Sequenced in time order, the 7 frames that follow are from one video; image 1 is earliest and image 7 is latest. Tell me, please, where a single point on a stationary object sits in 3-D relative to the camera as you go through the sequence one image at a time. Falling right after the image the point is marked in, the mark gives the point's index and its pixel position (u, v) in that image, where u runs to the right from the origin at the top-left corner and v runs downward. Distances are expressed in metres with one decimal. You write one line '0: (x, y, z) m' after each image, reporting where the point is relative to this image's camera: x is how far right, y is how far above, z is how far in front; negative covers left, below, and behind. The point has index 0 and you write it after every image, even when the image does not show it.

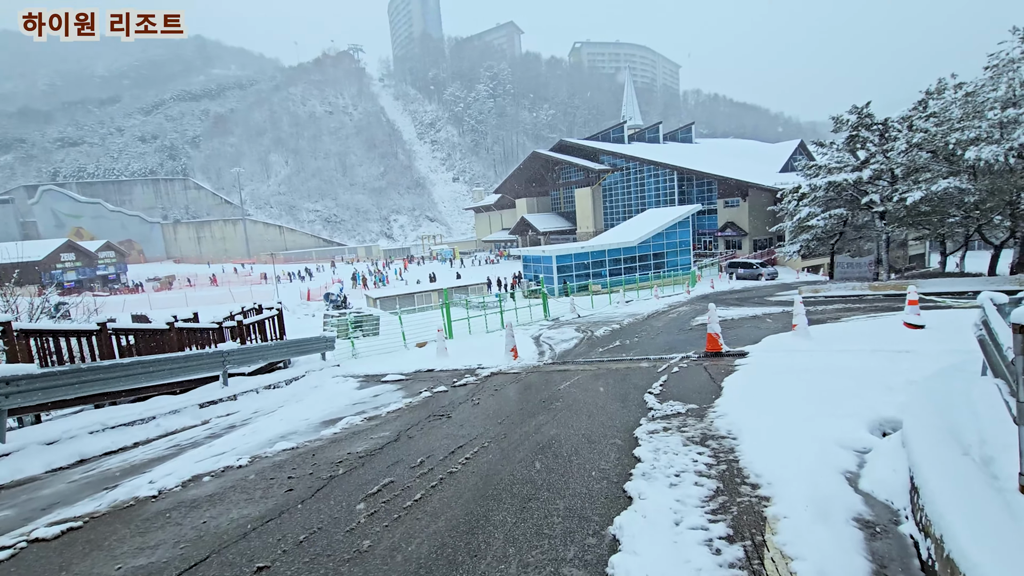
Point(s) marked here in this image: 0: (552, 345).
0: (+1.0, -1.4, +12.9) m
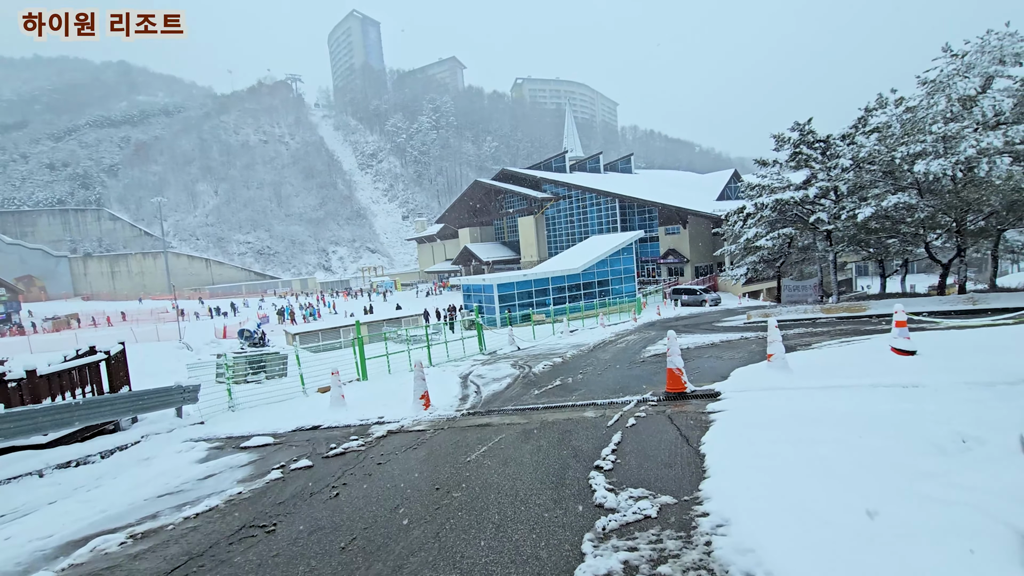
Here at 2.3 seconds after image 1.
0: (-0.6, -2.0, +10.5) m
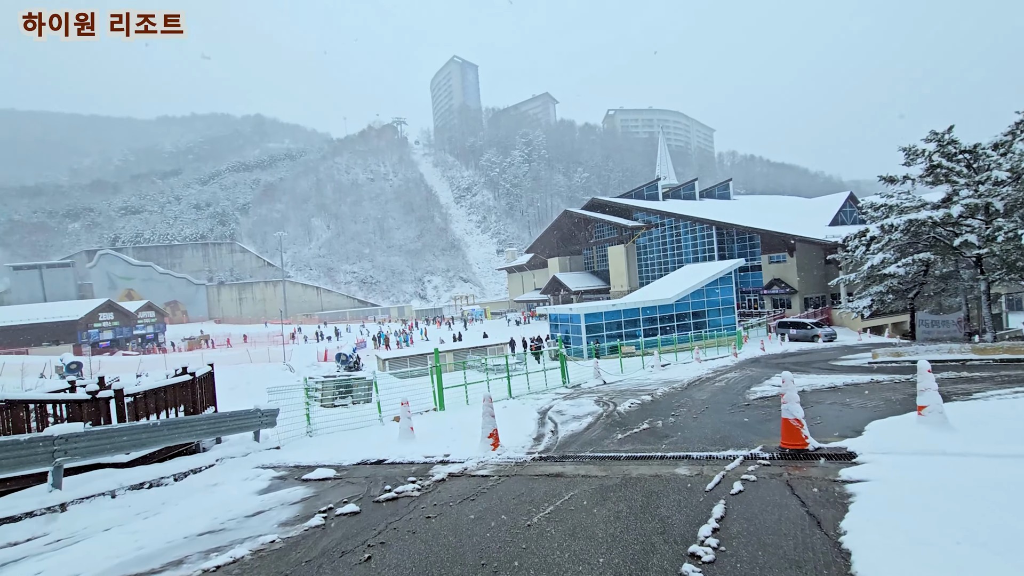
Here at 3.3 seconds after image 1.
0: (+0.9, -2.5, +9.6) m
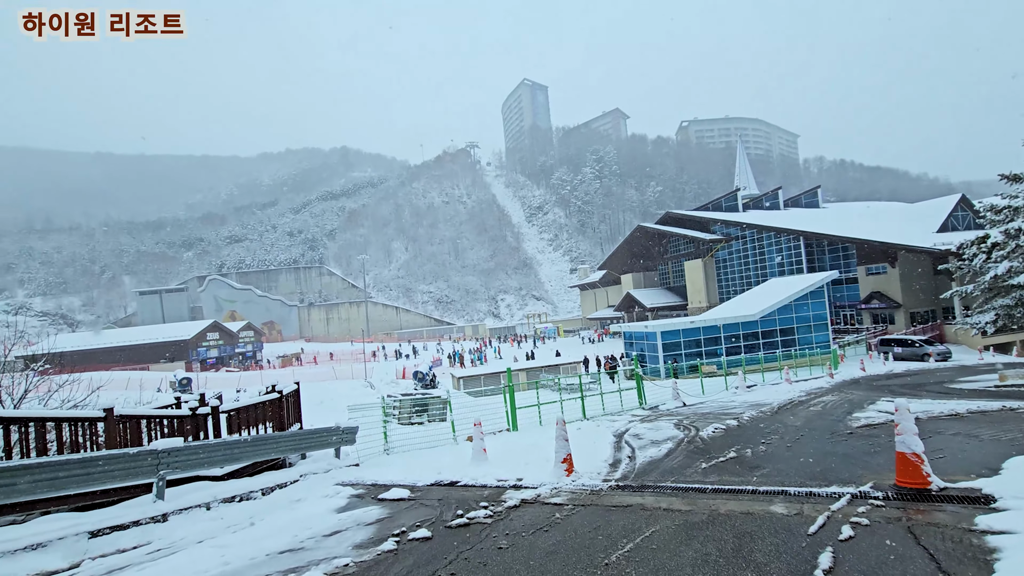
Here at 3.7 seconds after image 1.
0: (+2.2, -2.8, +9.1) m
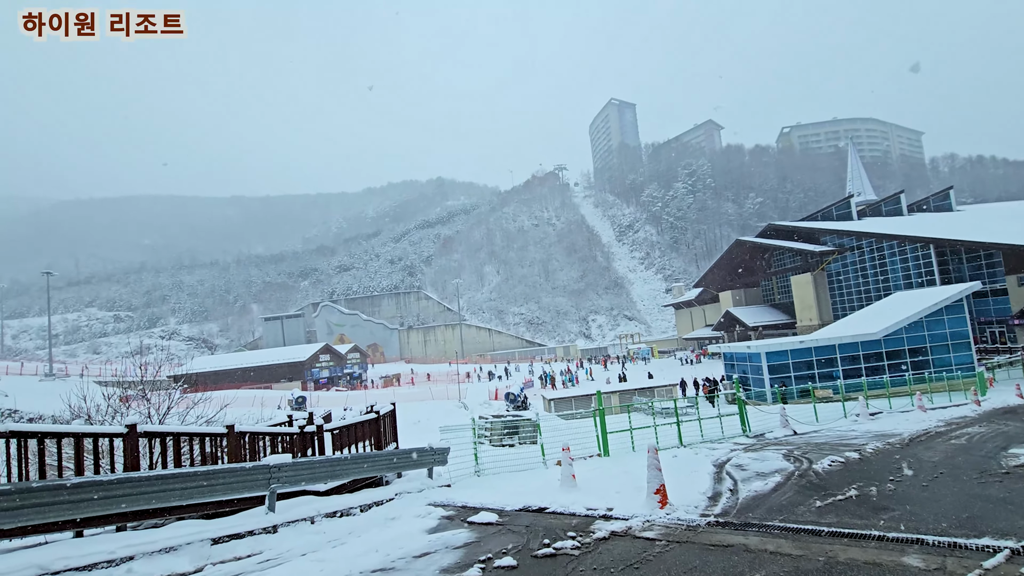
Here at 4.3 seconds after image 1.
0: (+3.7, -3.2, +8.4) m
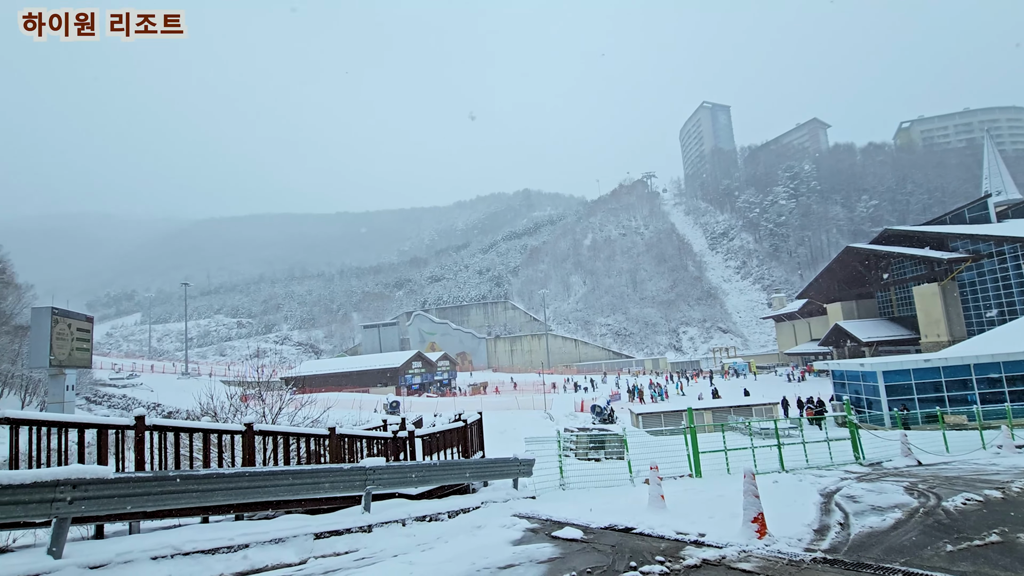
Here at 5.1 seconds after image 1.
0: (+5.0, -3.4, +7.7) m
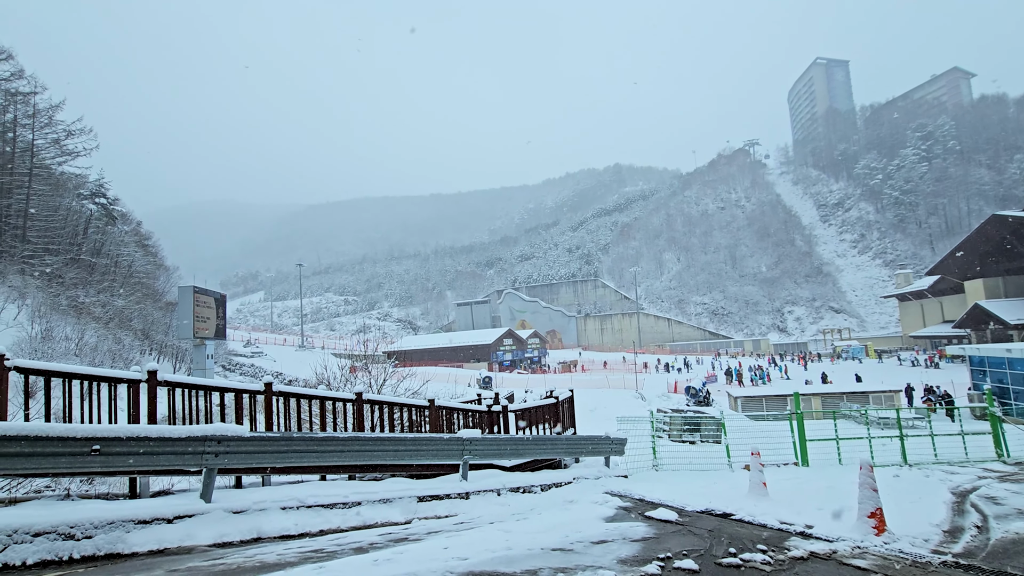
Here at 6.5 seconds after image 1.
0: (+6.4, -3.0, +6.8) m
